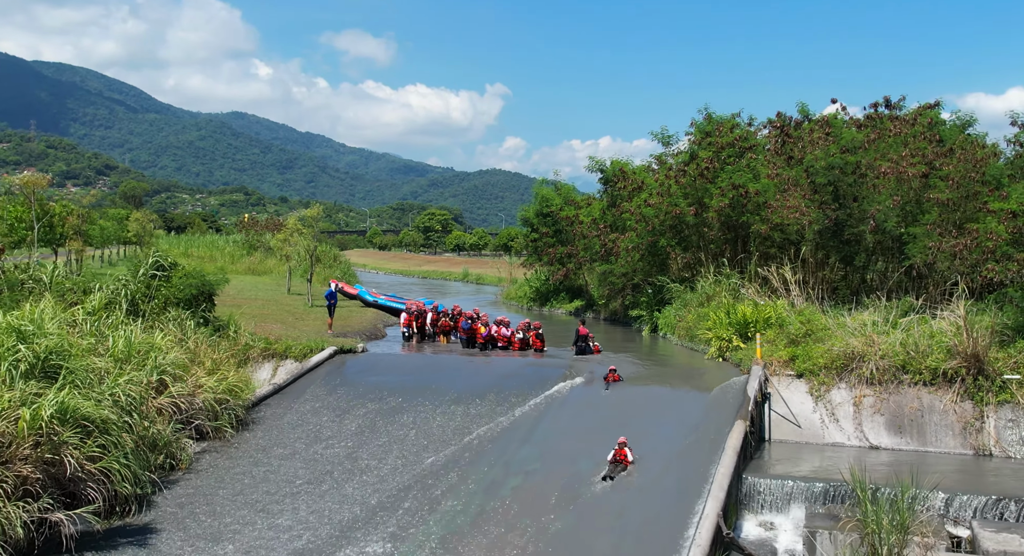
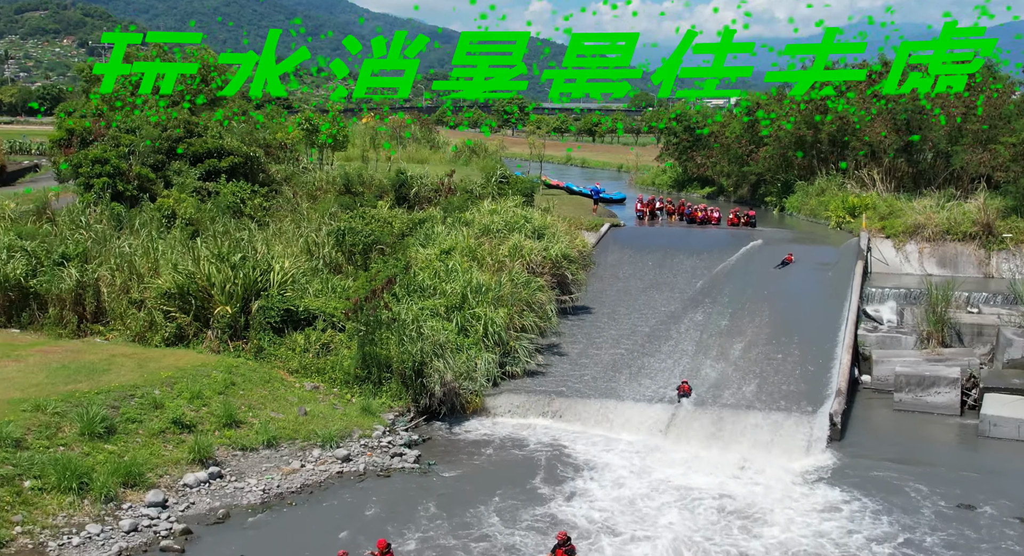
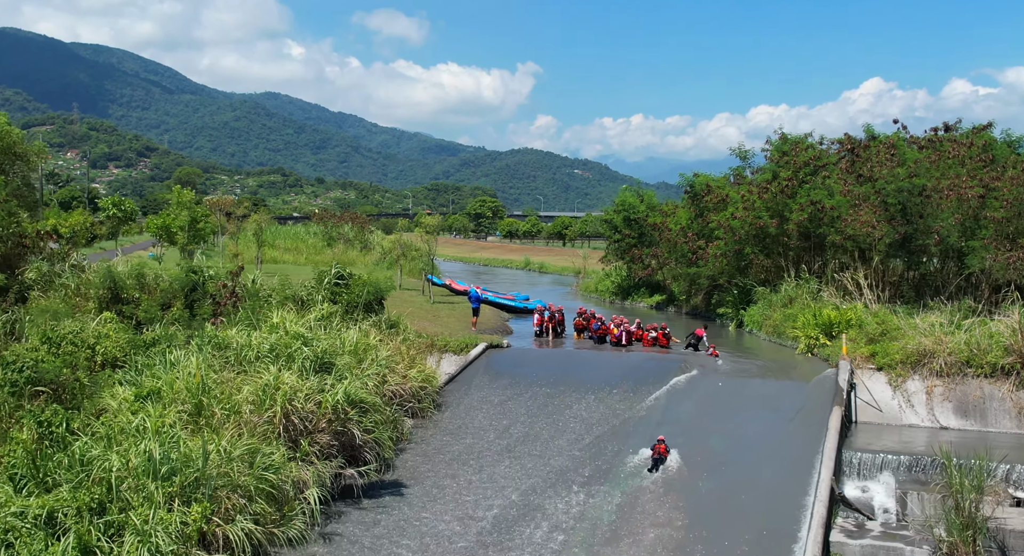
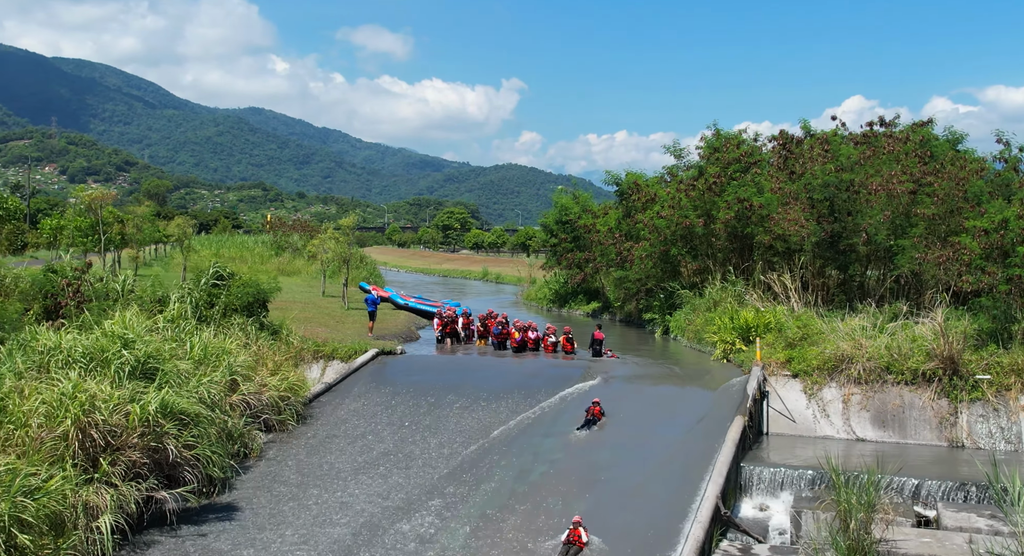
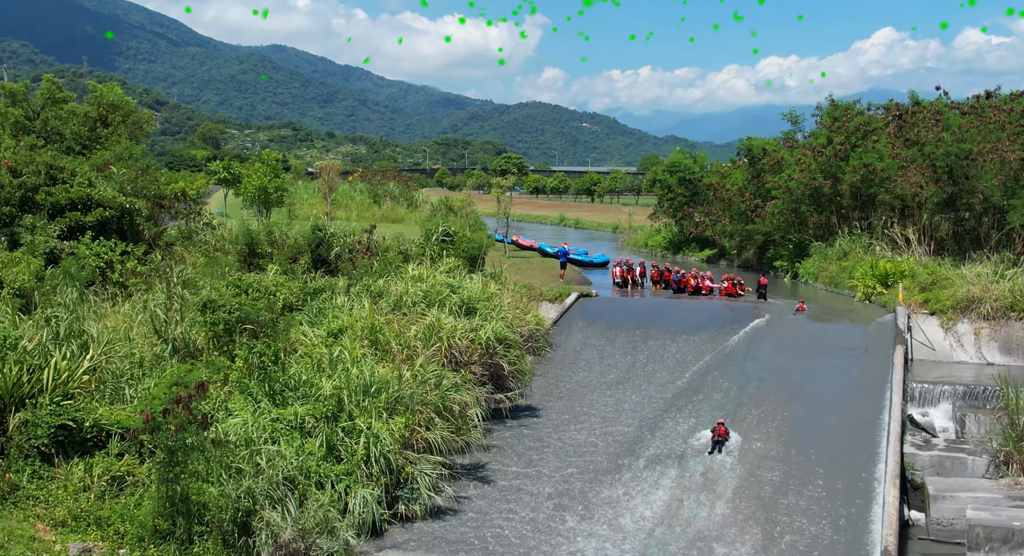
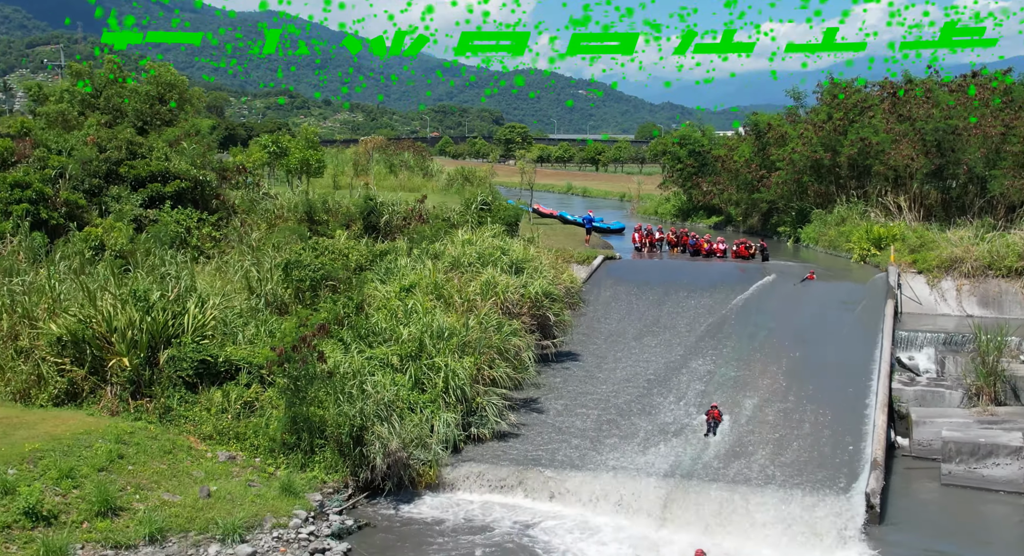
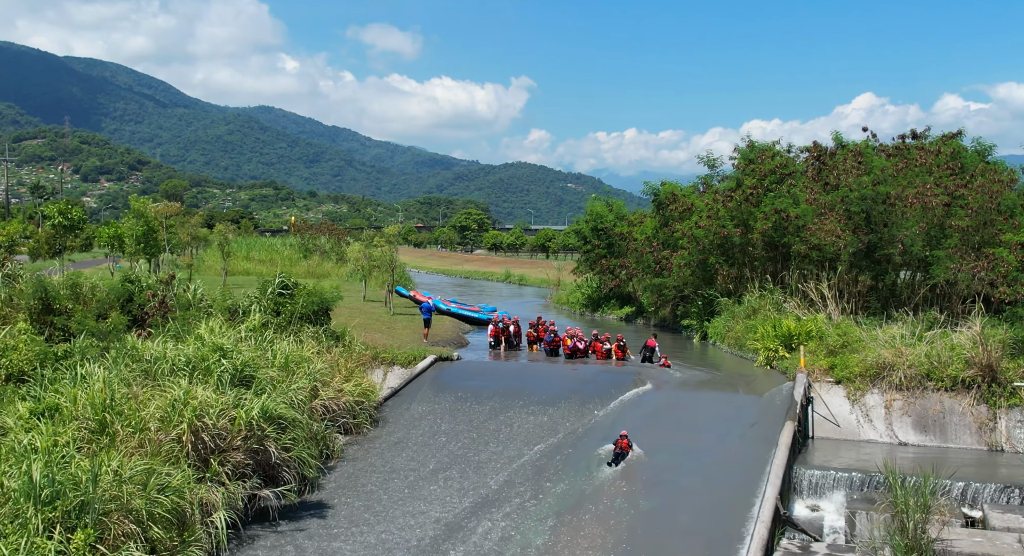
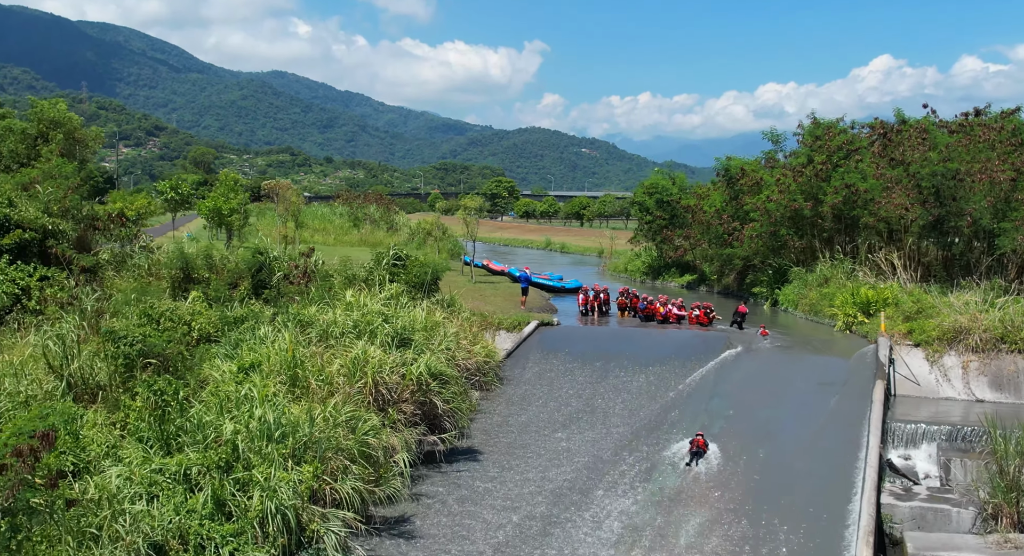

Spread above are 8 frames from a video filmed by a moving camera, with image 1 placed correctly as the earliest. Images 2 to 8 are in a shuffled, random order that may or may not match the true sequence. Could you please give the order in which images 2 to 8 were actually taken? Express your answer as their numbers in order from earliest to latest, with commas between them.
4, 7, 3, 8, 5, 6, 2
